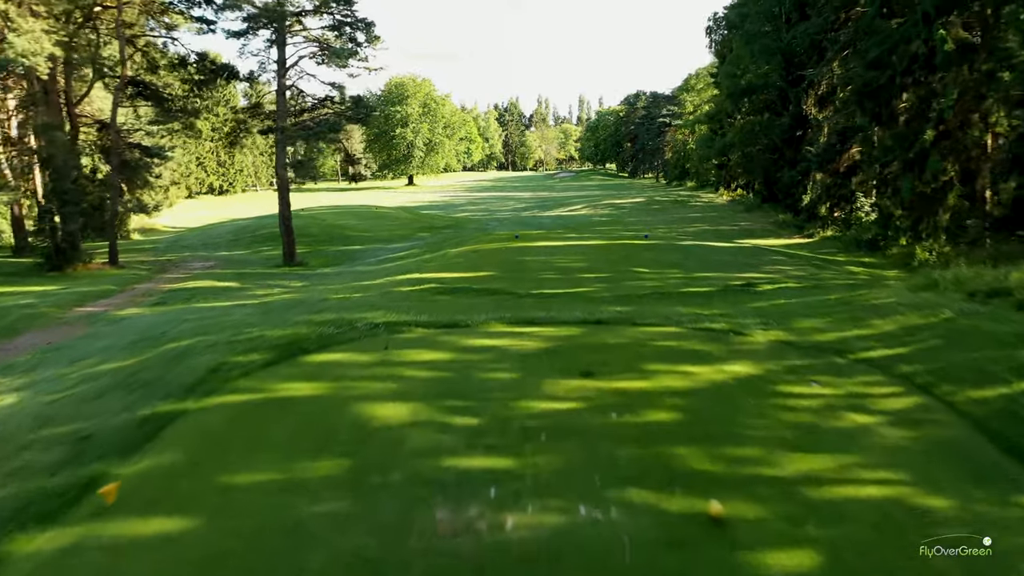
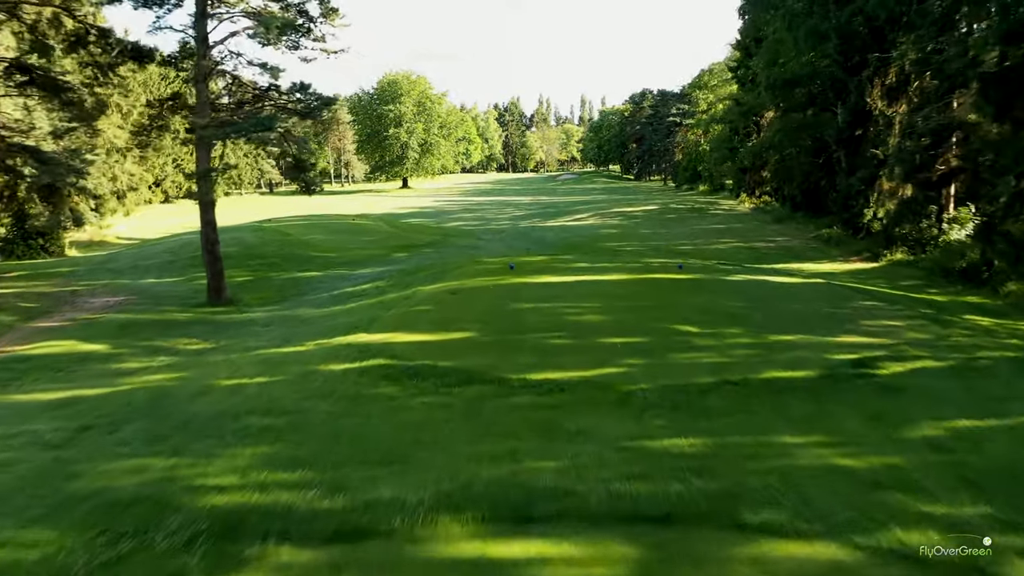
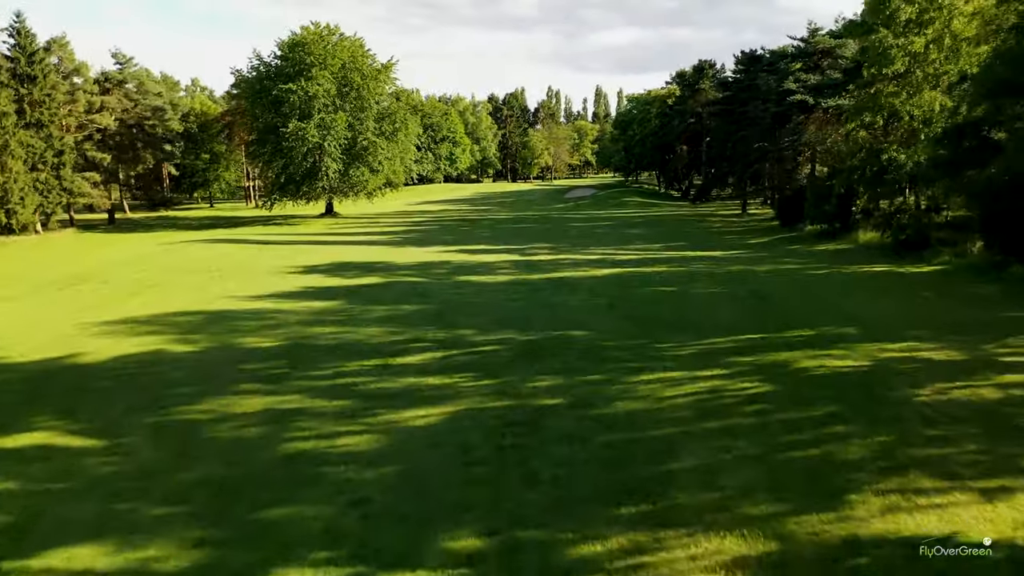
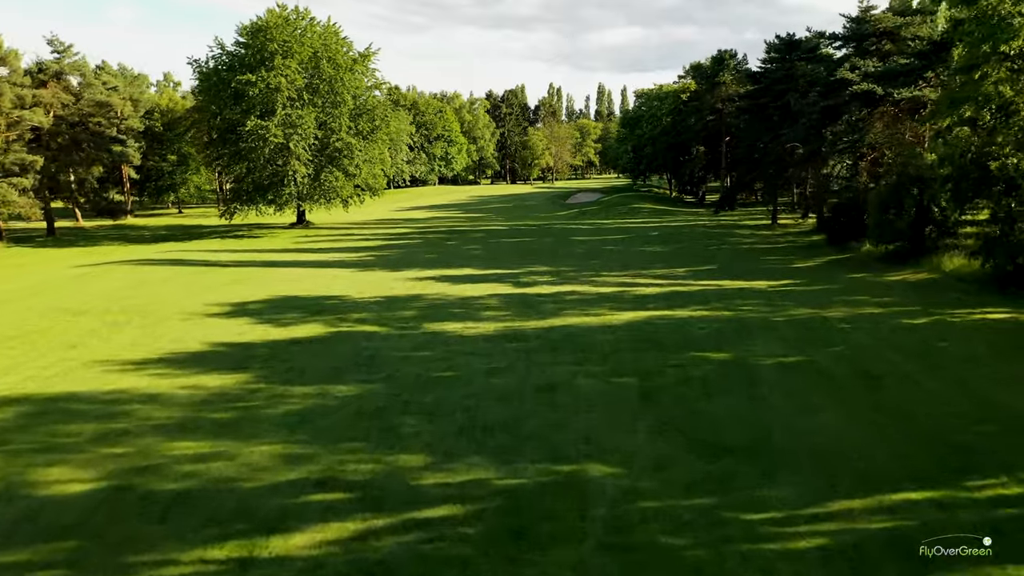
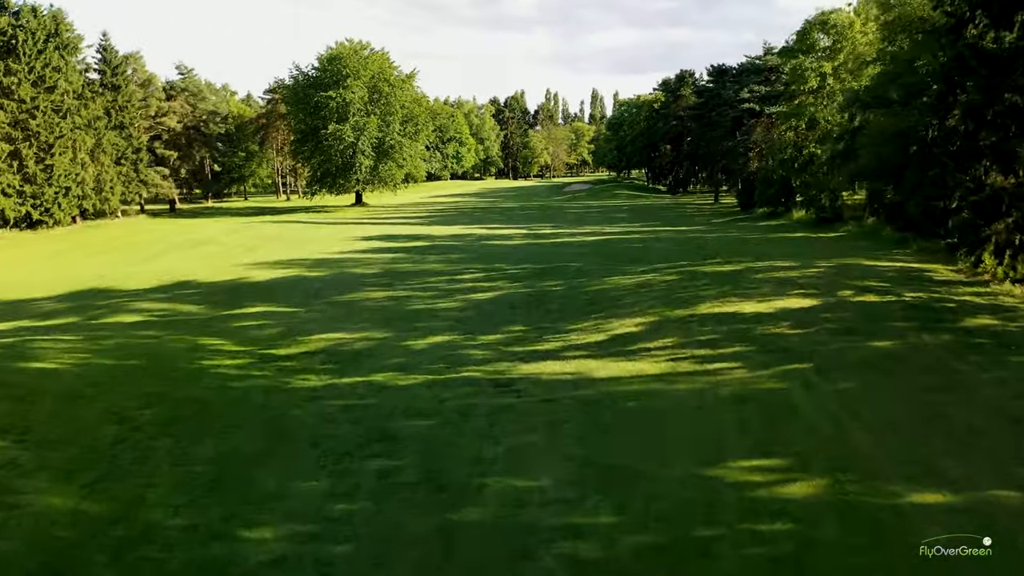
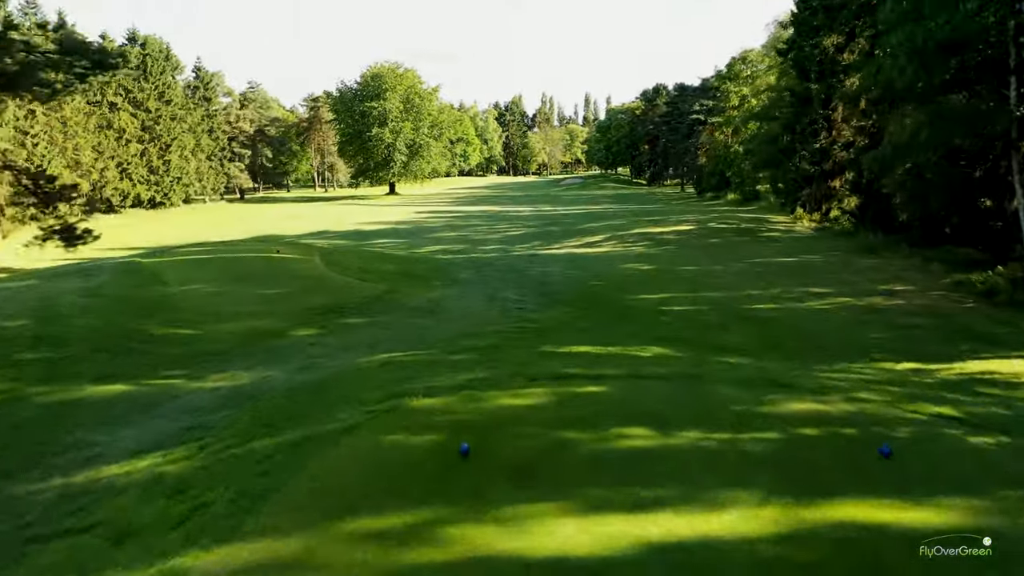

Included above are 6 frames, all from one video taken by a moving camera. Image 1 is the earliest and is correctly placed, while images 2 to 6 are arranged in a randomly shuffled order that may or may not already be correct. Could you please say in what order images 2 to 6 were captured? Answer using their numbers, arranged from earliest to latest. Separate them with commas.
2, 6, 5, 3, 4
